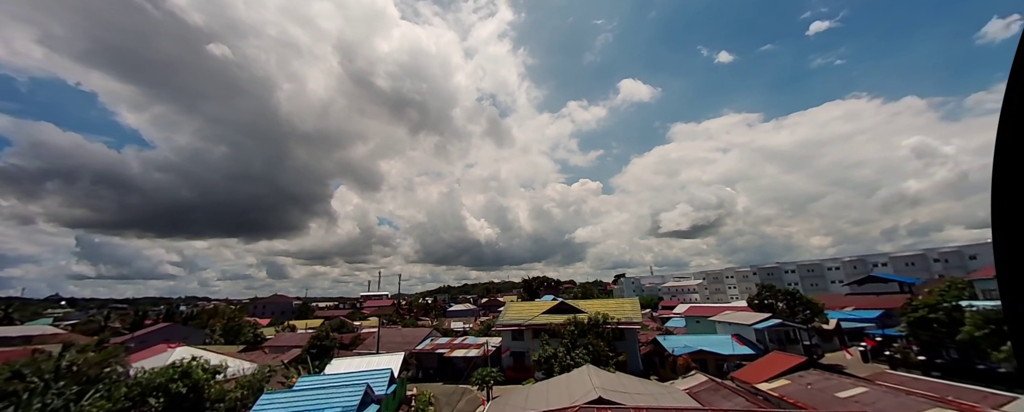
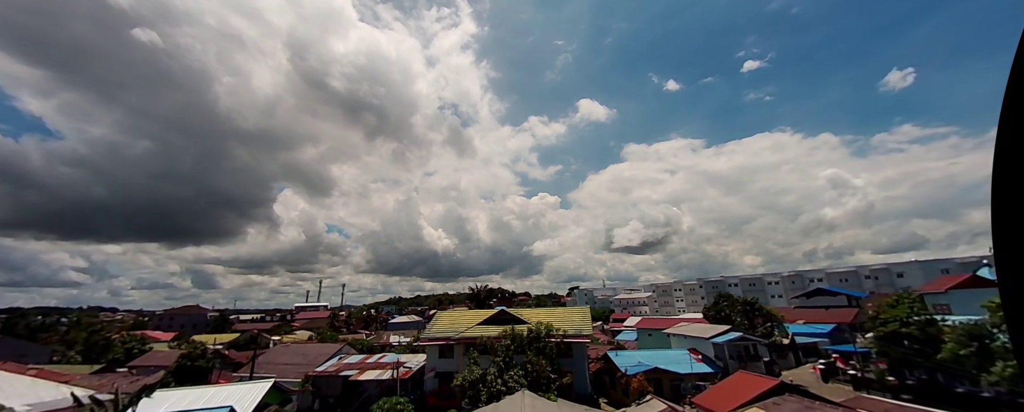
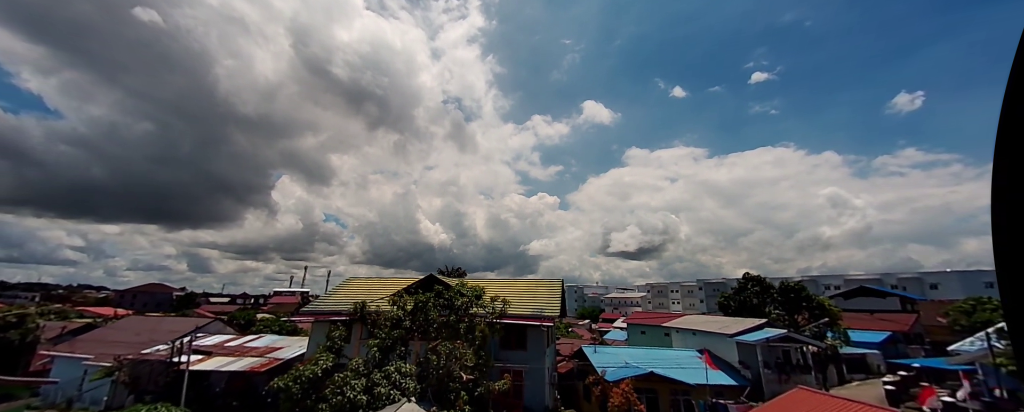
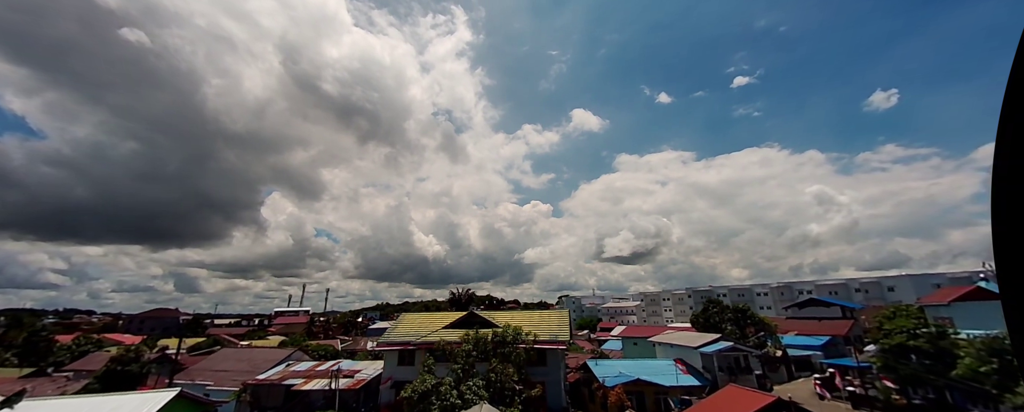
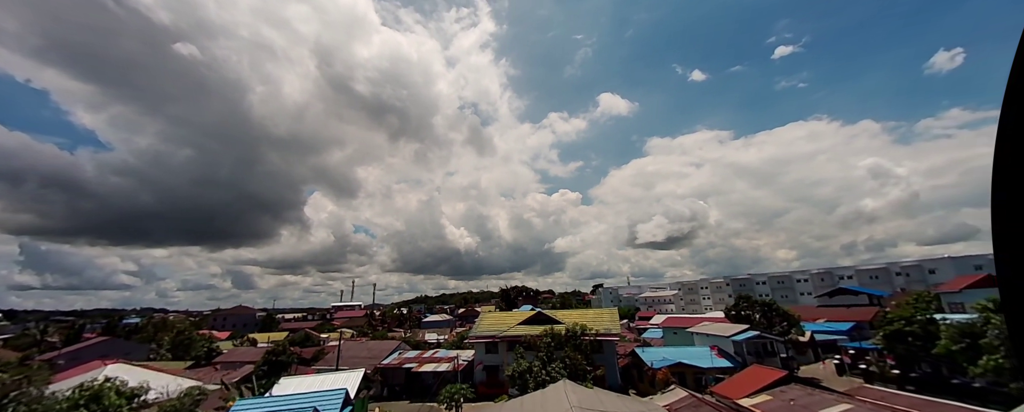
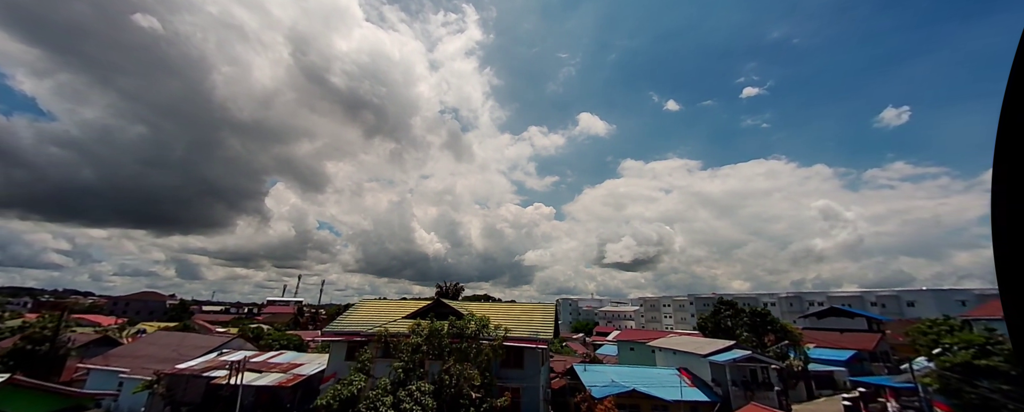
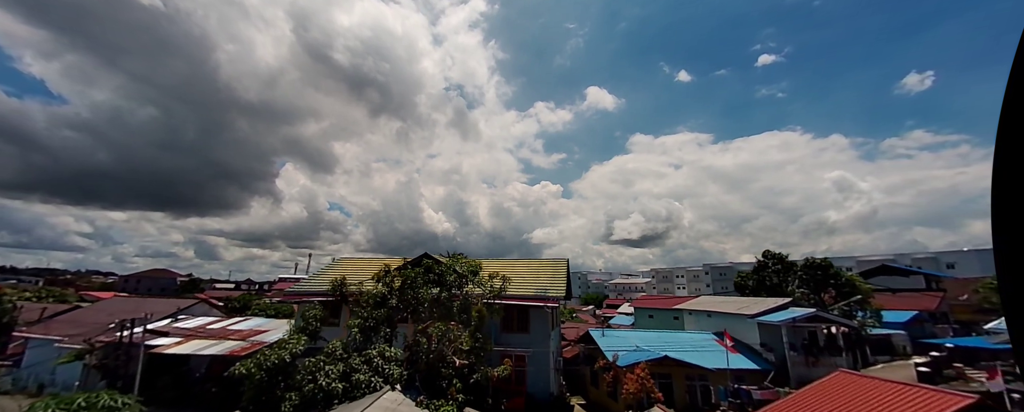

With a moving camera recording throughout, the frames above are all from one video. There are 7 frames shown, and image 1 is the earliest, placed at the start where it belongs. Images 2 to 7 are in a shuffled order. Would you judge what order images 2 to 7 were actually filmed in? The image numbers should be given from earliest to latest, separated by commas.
5, 2, 4, 6, 3, 7
